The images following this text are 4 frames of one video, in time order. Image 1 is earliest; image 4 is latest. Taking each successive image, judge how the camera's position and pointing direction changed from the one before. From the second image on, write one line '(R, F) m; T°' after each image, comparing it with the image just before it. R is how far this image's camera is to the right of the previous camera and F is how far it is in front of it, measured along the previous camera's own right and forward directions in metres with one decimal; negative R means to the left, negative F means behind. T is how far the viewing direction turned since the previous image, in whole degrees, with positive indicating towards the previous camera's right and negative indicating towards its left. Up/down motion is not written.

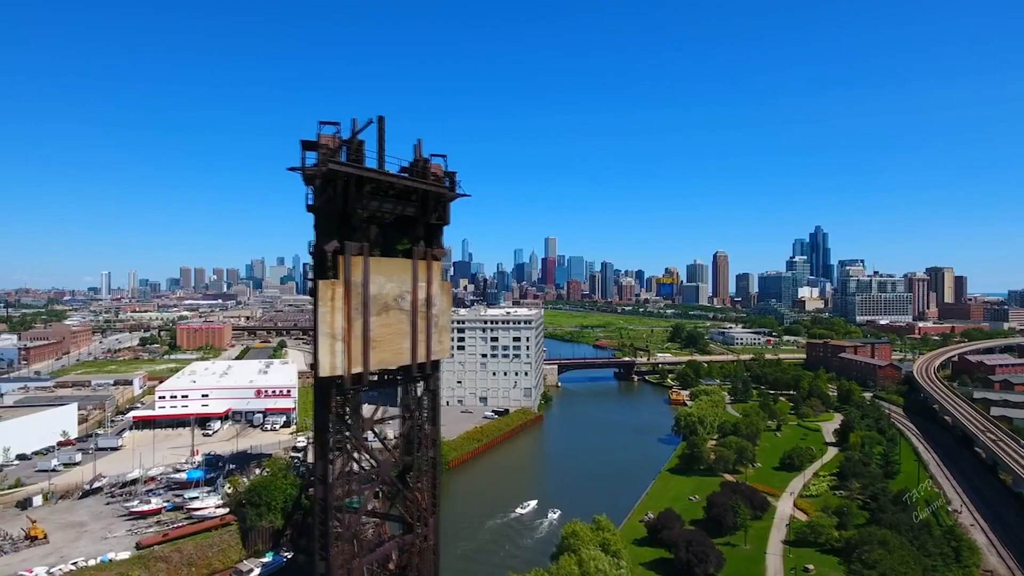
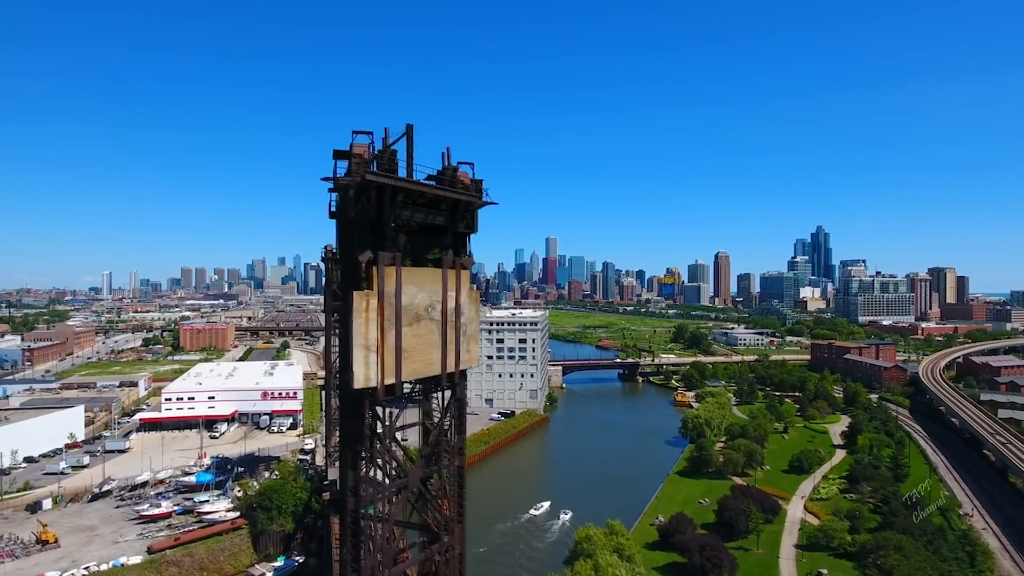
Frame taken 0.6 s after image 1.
(-0.3, 0.0) m; 0°
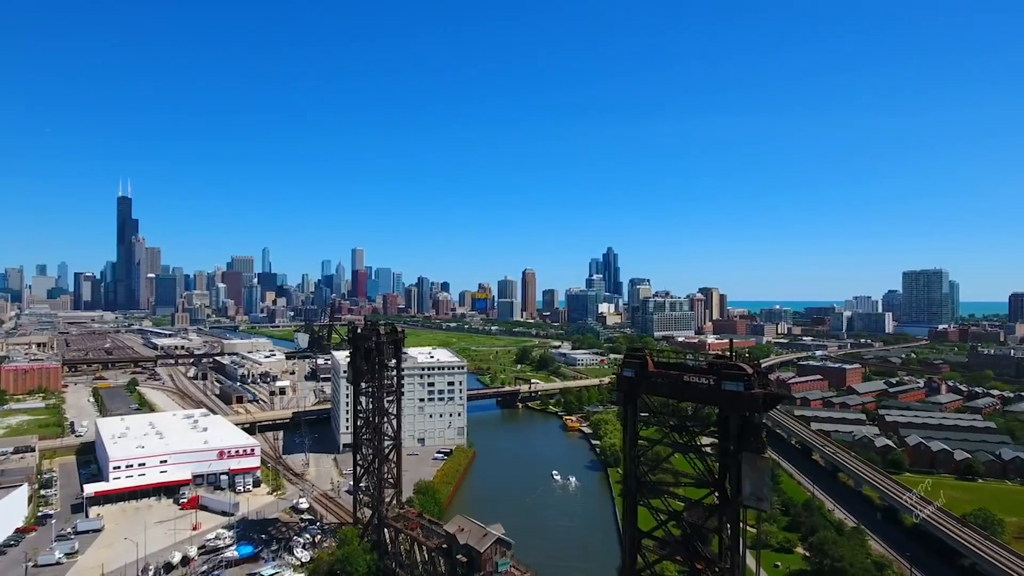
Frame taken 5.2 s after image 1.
(-7.5, -2.5) m; +19°
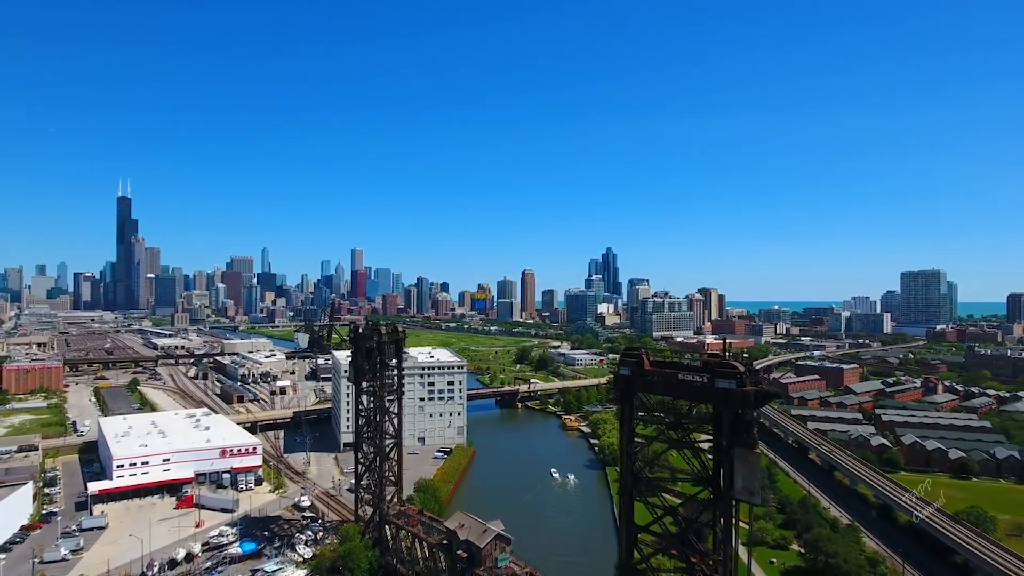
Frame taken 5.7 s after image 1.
(0.0, -0.3) m; 0°
